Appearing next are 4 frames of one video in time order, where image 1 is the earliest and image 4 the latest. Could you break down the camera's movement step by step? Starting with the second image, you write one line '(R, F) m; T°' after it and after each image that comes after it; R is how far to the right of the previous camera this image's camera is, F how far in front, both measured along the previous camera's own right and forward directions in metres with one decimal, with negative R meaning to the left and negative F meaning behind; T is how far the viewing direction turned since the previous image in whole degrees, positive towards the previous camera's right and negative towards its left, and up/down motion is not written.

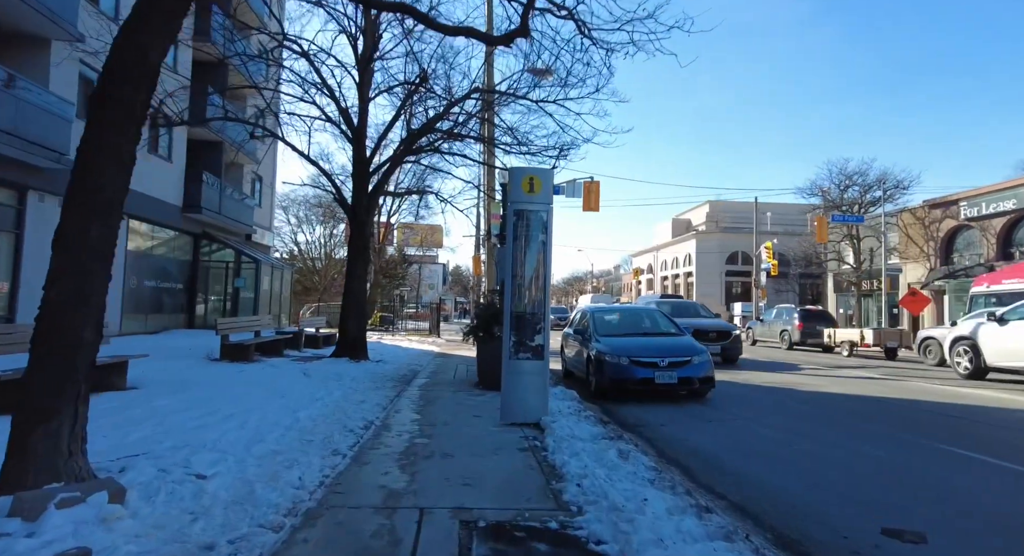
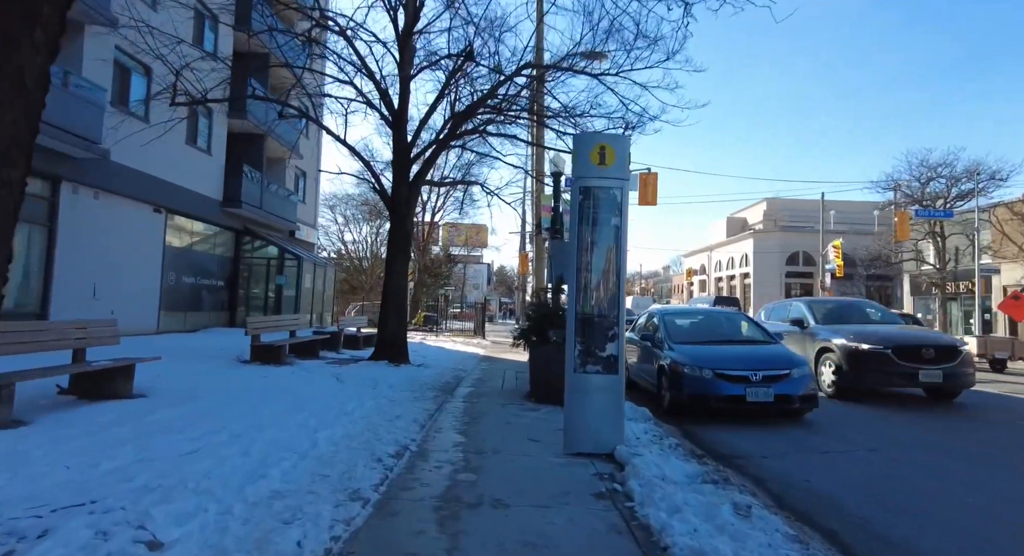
(-0.2, +1.4) m; -4°
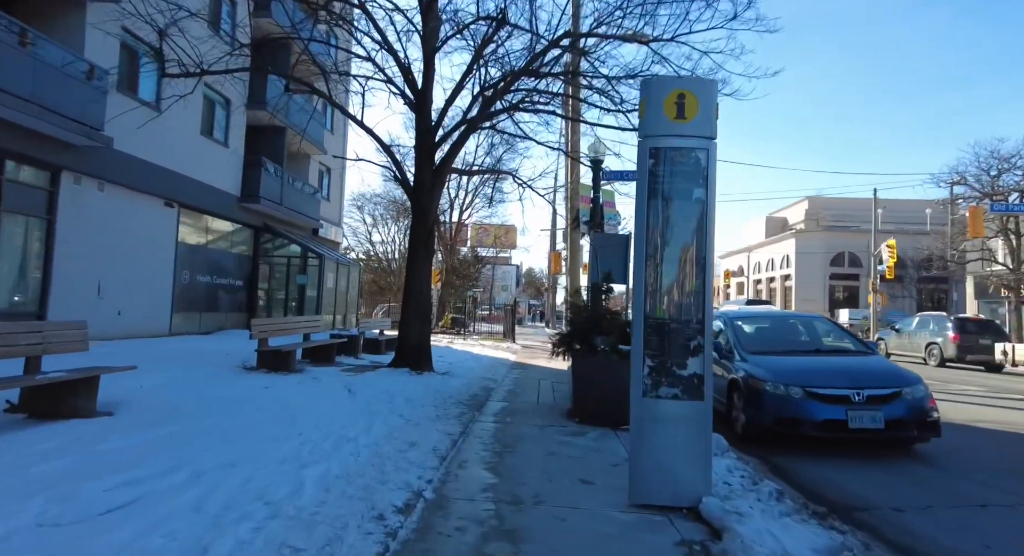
(-0.1, +1.5) m; -3°
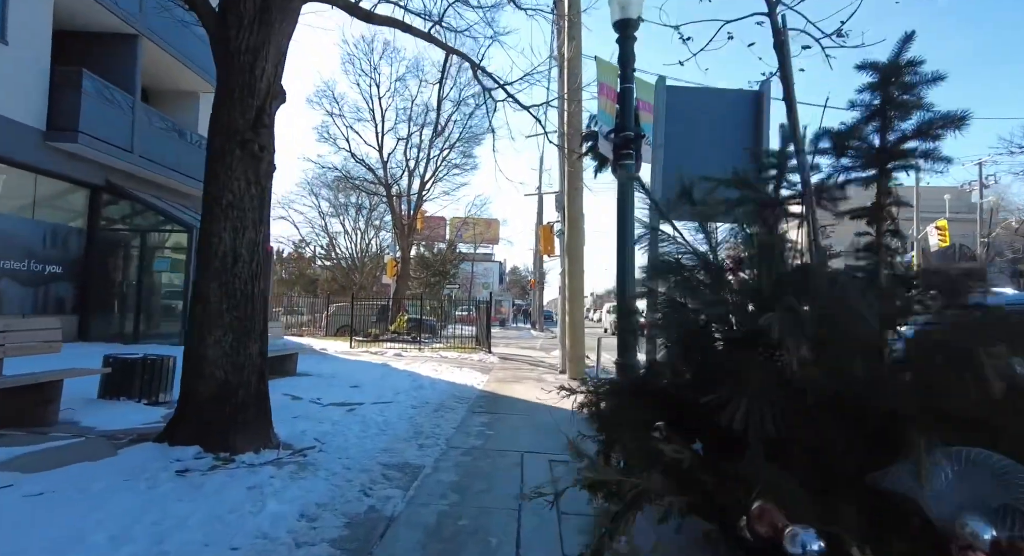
(+0.4, +6.9) m; +2°
